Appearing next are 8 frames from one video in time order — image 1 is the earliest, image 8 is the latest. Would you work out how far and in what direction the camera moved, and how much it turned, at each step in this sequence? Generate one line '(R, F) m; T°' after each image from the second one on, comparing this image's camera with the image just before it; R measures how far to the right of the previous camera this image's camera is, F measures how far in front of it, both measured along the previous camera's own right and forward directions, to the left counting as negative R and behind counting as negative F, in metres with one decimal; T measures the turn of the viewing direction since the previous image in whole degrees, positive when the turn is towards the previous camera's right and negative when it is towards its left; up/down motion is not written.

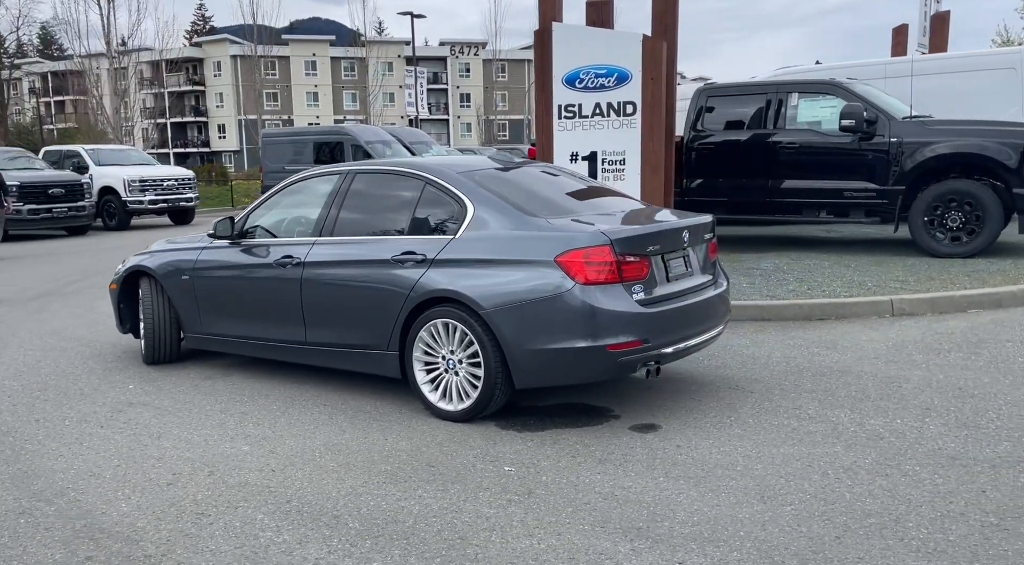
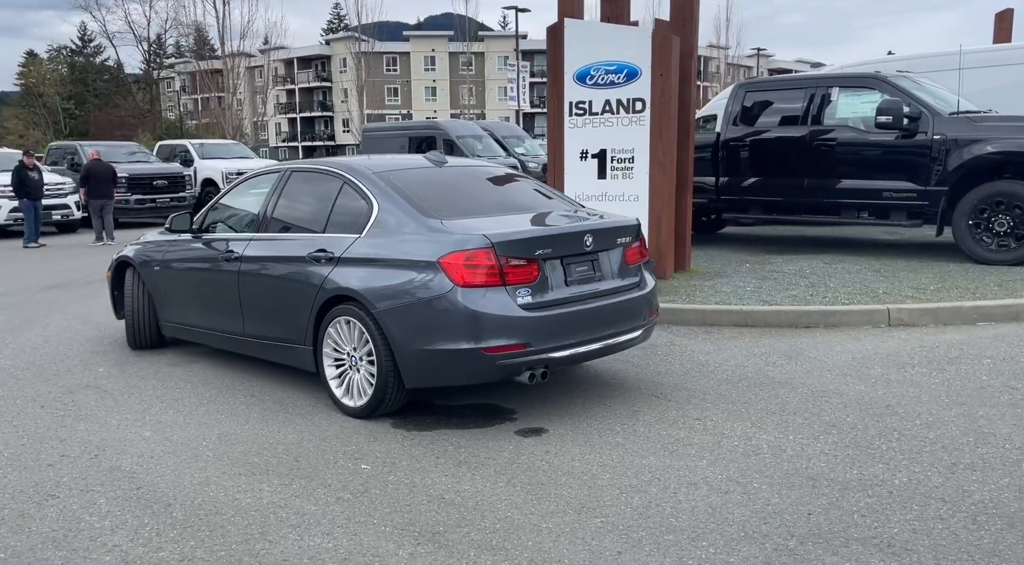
(+1.2, 0.0) m; -7°
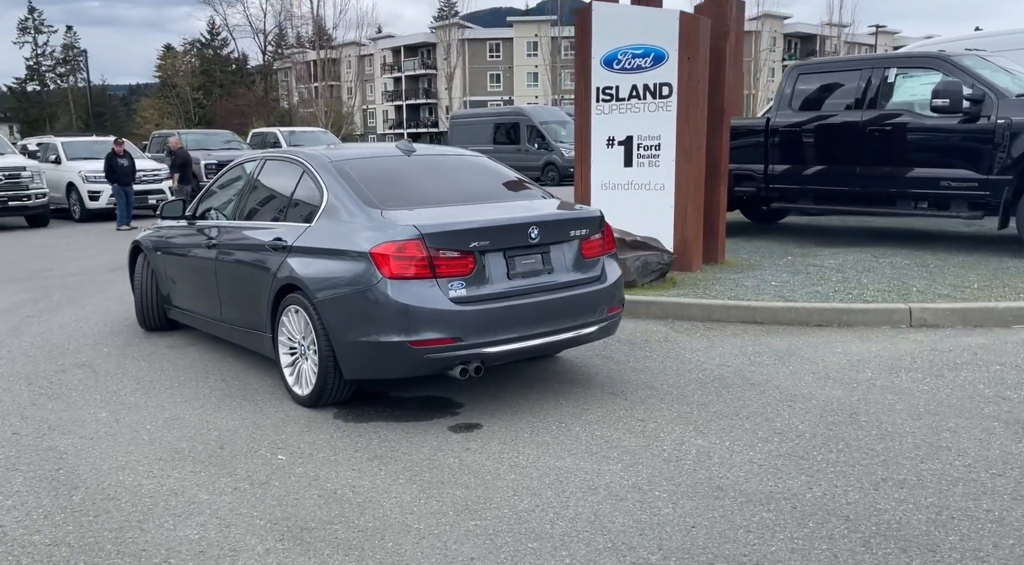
(+0.9, +0.2) m; -6°
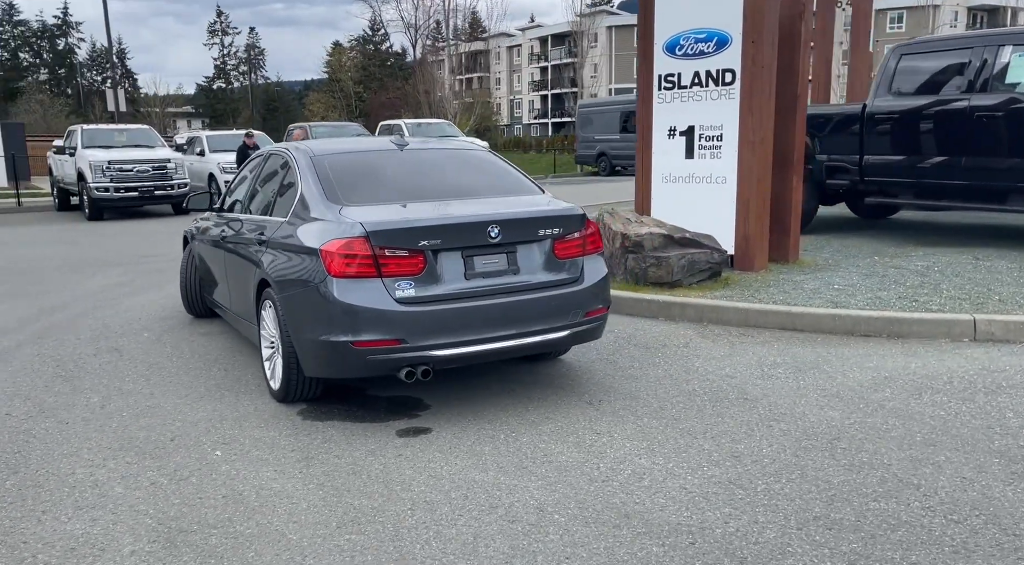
(+1.0, +0.3) m; -9°
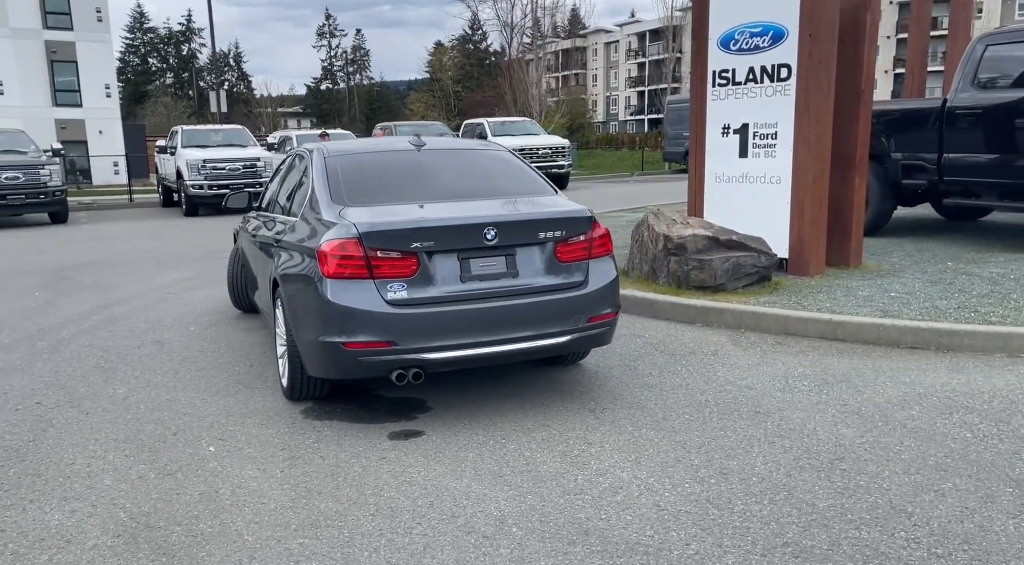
(+0.5, +0.1) m; -6°
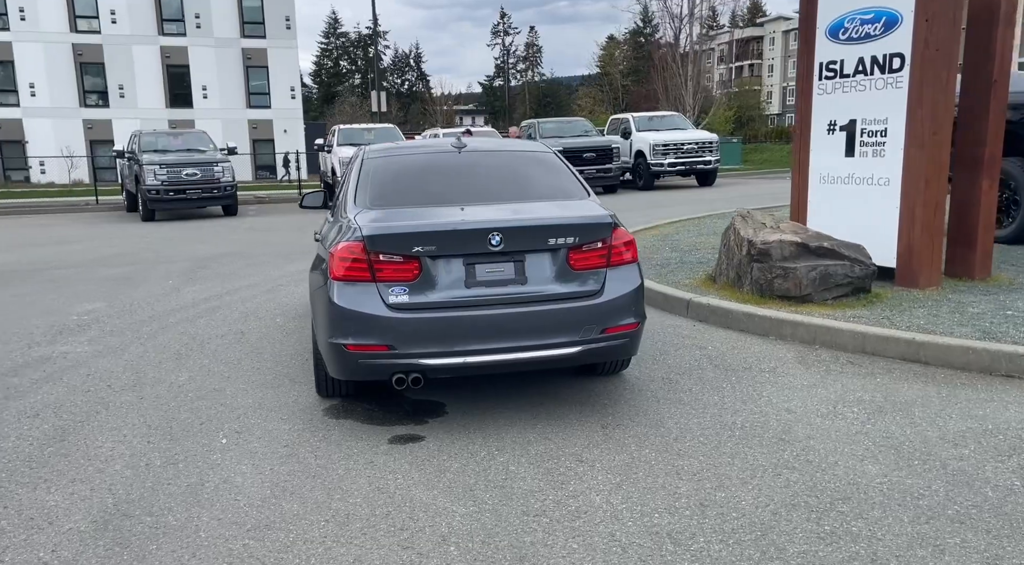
(+0.8, +0.2) m; -11°
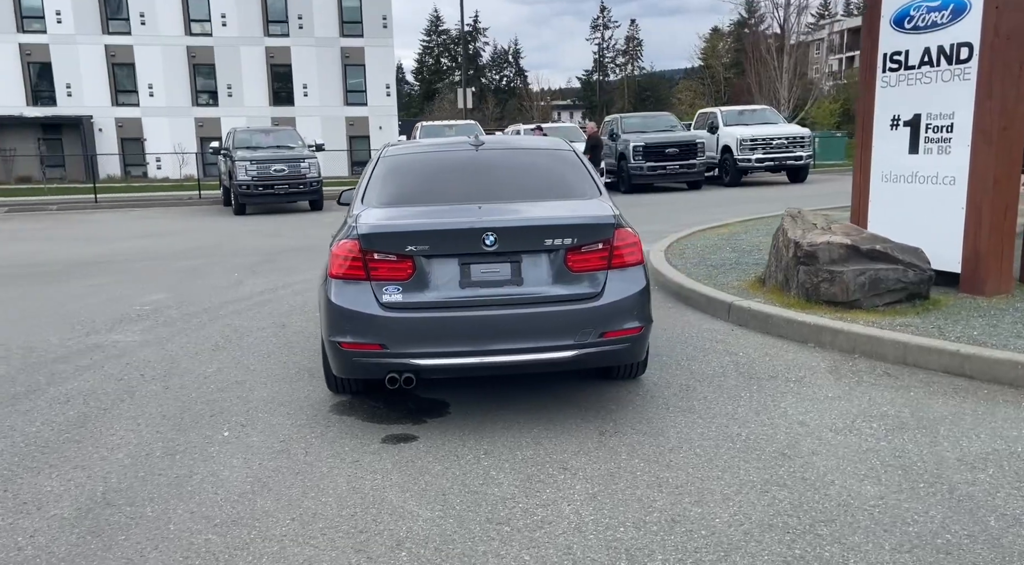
(+0.5, +0.1) m; -6°
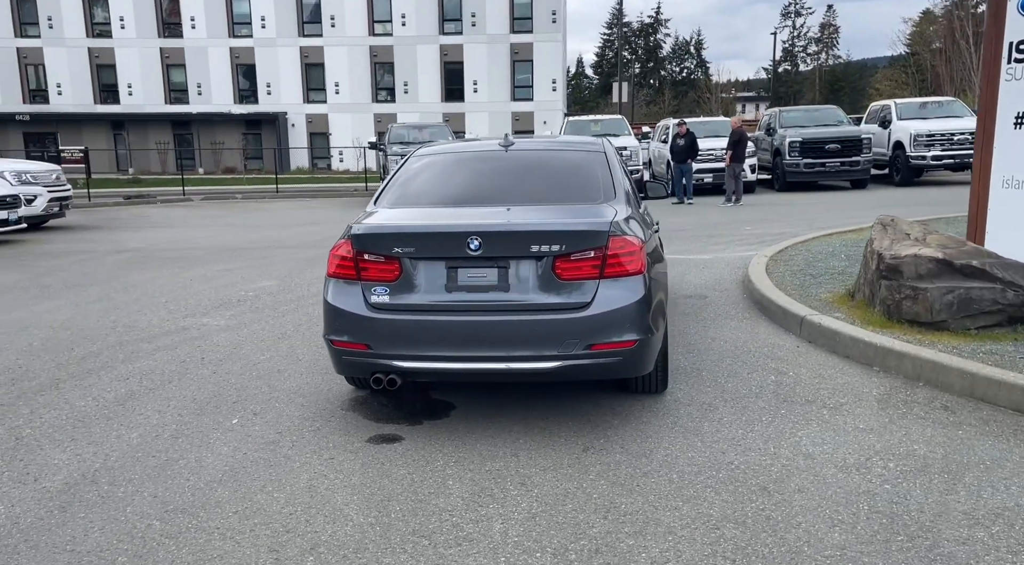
(+0.9, +0.2) m; -11°
